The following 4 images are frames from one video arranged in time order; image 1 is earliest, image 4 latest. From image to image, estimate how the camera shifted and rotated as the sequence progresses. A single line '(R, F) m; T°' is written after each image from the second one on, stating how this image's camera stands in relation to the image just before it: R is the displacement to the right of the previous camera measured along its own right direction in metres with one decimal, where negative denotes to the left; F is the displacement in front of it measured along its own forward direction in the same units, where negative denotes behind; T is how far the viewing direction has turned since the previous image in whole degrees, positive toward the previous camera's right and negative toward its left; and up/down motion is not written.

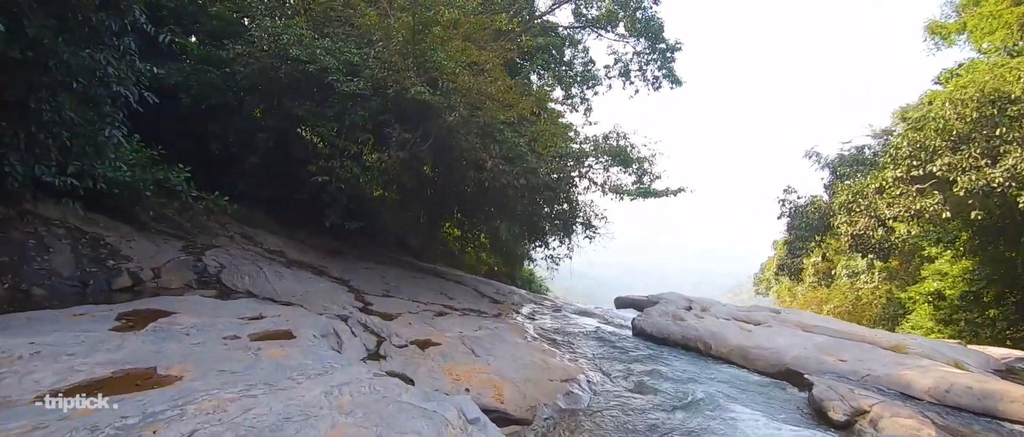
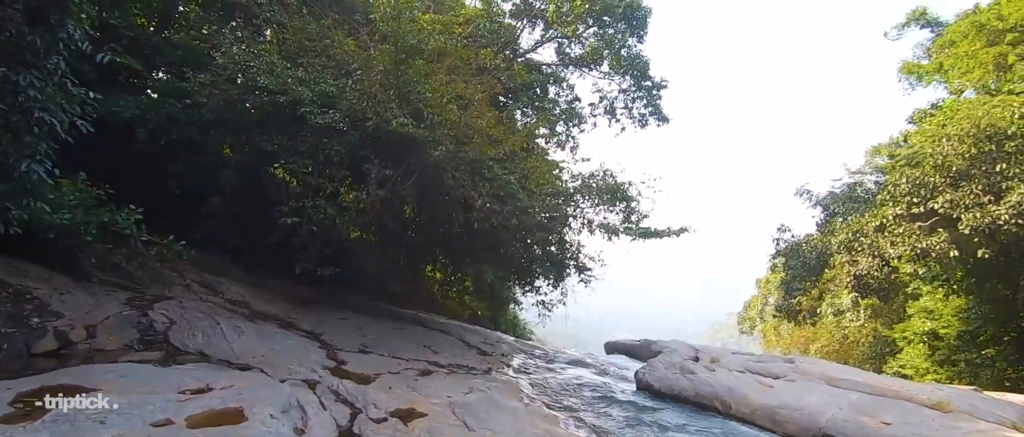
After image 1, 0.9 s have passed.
(-0.1, +0.6) m; +2°
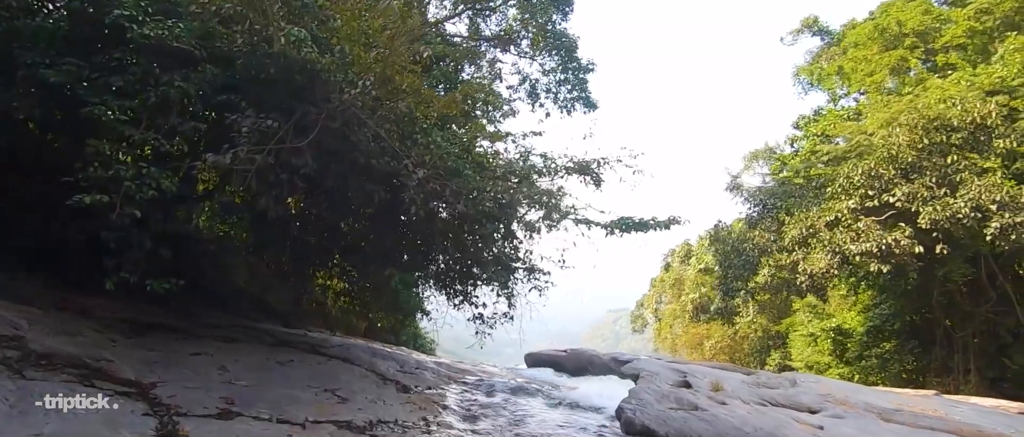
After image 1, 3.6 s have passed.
(-0.5, +2.0) m; +12°
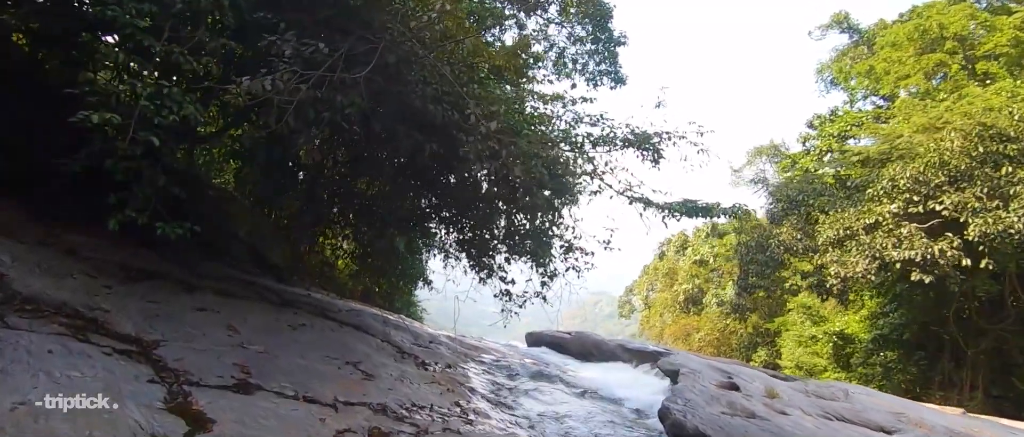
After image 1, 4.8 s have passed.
(-0.6, +0.6) m; +1°
